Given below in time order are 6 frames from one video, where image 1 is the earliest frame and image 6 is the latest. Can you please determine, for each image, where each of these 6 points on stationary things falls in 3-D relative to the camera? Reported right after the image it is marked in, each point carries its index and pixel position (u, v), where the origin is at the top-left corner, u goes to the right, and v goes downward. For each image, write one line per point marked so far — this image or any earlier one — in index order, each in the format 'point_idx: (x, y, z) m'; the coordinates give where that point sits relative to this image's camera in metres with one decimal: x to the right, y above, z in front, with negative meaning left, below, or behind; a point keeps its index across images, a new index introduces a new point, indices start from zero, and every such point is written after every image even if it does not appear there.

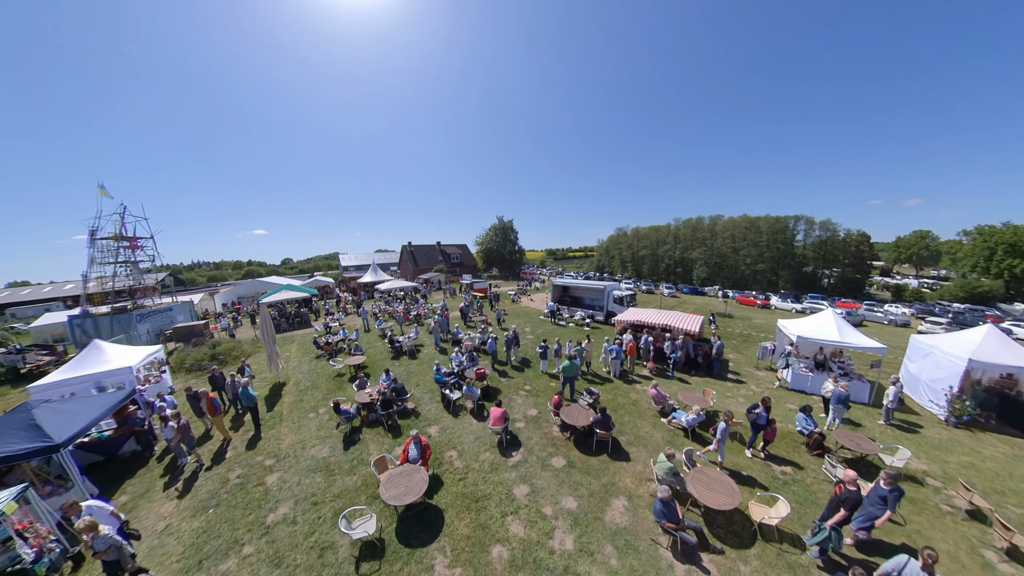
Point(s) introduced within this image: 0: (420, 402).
0: (-2.7, -3.4, +10.9) m
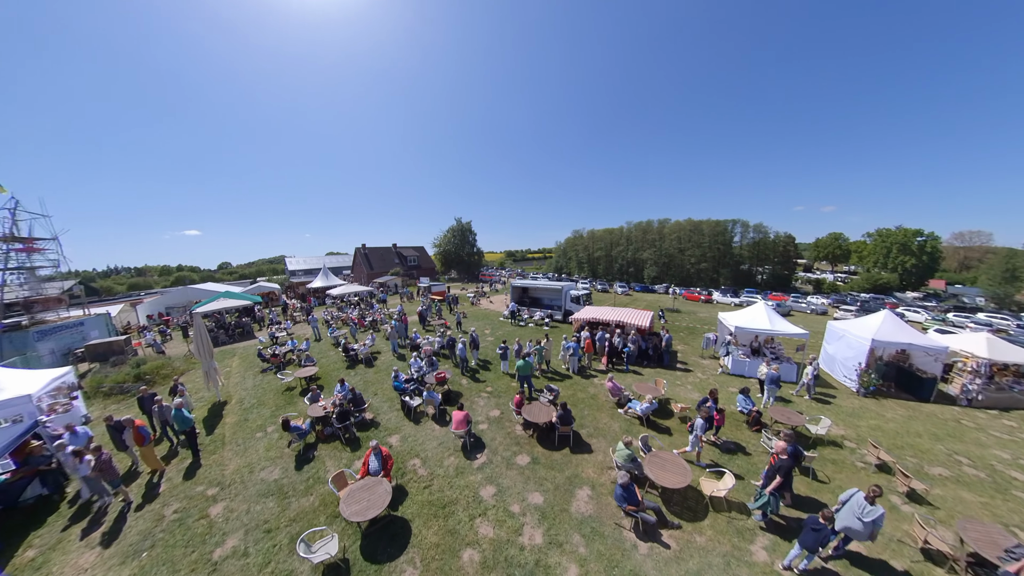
0: (-3.8, -3.5, +10.4) m
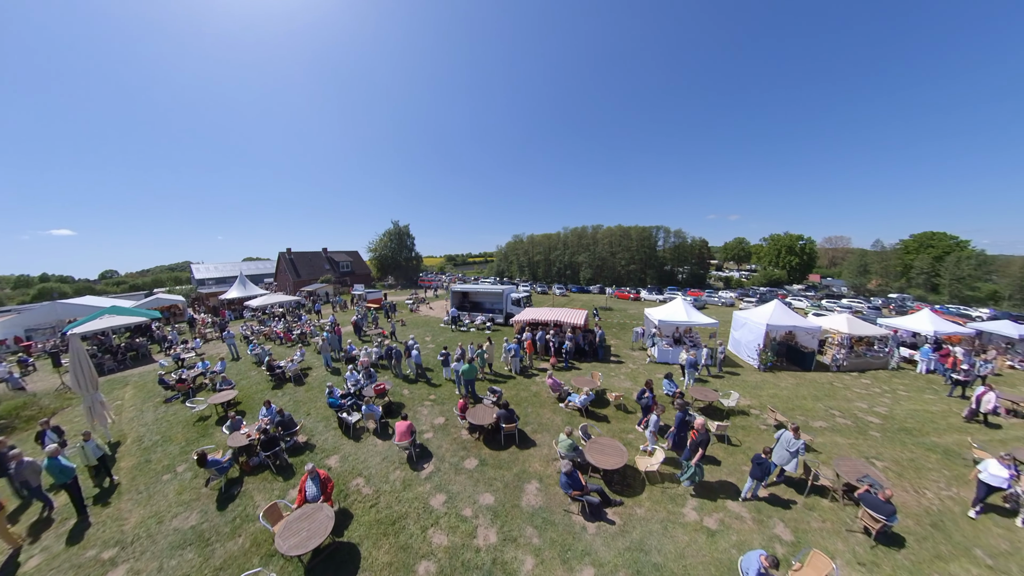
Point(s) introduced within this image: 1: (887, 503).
0: (-5.1, -3.7, +9.4) m
1: (+6.0, -3.4, +5.8) m
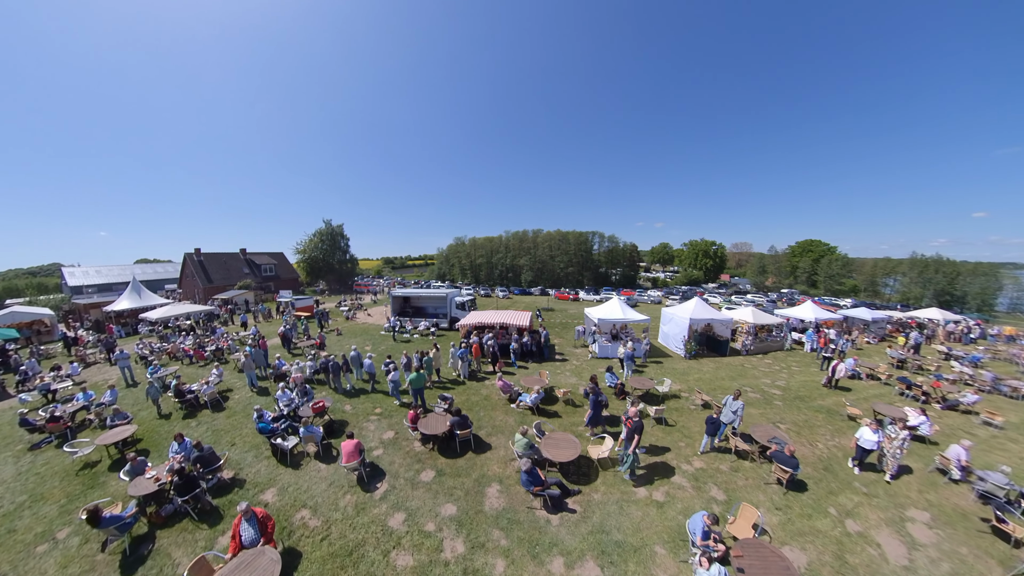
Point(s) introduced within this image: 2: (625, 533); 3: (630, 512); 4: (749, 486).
0: (-6.0, -3.9, +8.0) m
1: (+5.6, -3.4, +7.3) m
2: (+2.2, -4.8, +7.3) m
3: (+2.4, -4.7, +7.8) m
4: (+5.0, -4.2, +7.7) m
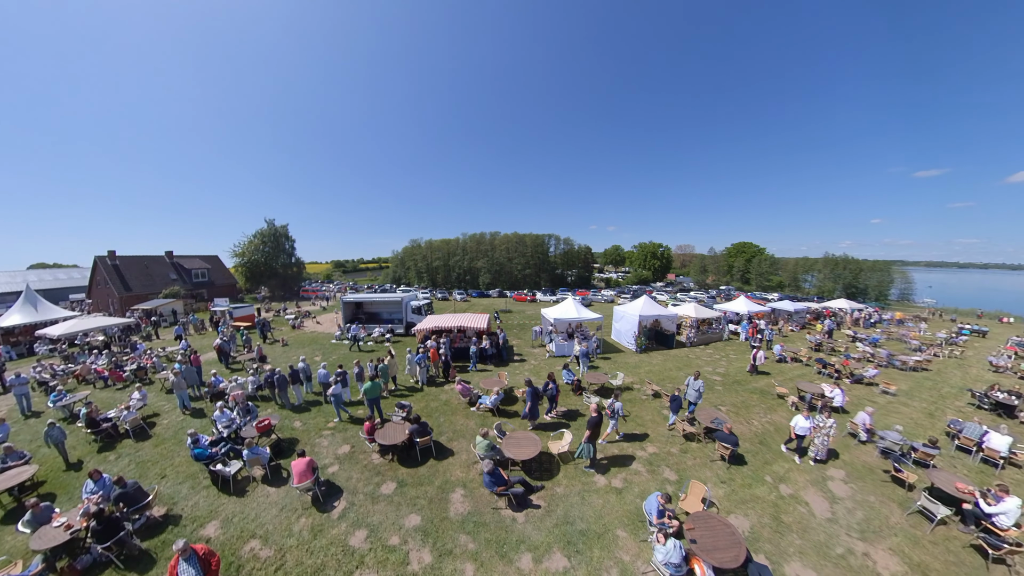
0: (-6.5, -4.1, +6.9) m
1: (+5.0, -3.3, +8.2) m
2: (+1.7, -4.8, +7.6) m
3: (+1.8, -4.7, +8.1) m
4: (+4.3, -4.1, +8.5) m
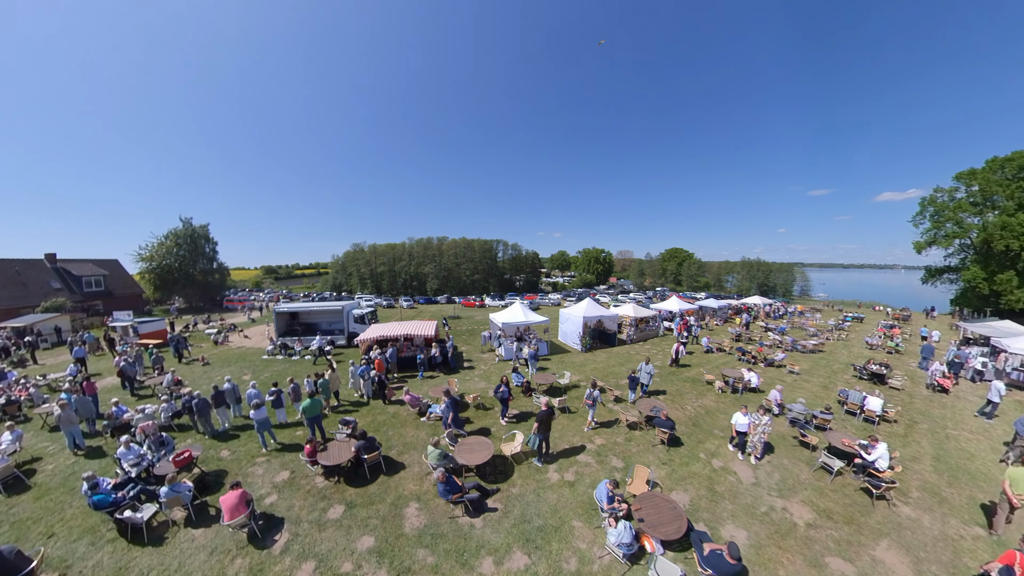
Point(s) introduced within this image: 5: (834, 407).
0: (-6.9, -4.2, +5.5) m
1: (+4.0, -3.3, +9.2) m
2: (+0.9, -4.9, +7.9) m
3: (+1.0, -4.8, +8.4) m
4: (+3.3, -4.2, +9.4) m
5: (+9.0, -3.4, +10.4) m
